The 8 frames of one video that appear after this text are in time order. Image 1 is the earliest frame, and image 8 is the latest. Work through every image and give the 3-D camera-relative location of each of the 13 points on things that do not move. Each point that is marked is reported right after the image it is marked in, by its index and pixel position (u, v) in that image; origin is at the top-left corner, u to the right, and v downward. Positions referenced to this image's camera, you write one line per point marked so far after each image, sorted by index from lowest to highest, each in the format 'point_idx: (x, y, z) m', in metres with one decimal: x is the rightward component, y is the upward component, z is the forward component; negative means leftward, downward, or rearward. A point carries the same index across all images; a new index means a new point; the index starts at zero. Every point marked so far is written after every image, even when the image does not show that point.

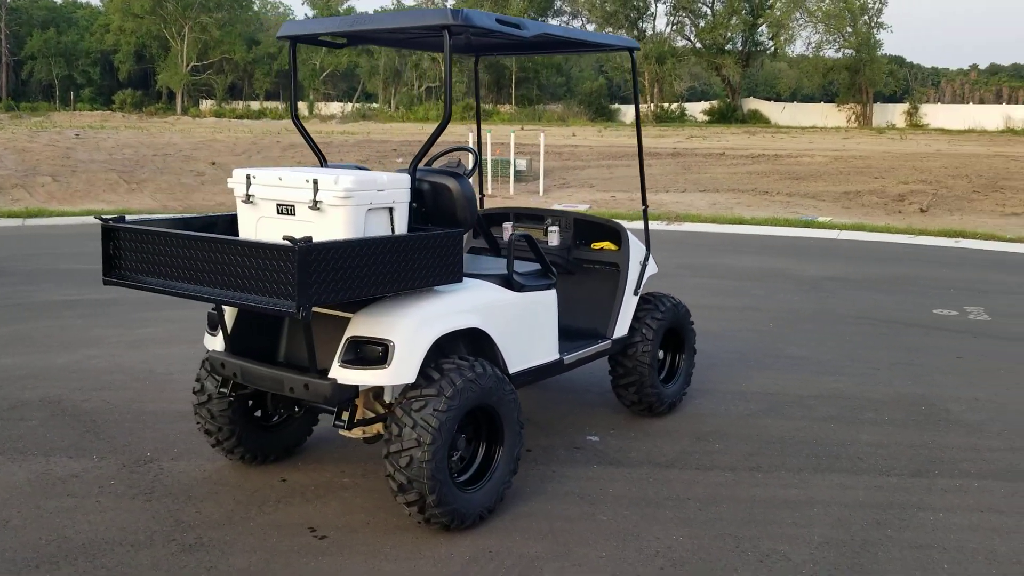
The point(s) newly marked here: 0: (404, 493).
0: (-0.5, -0.9, +4.2) m
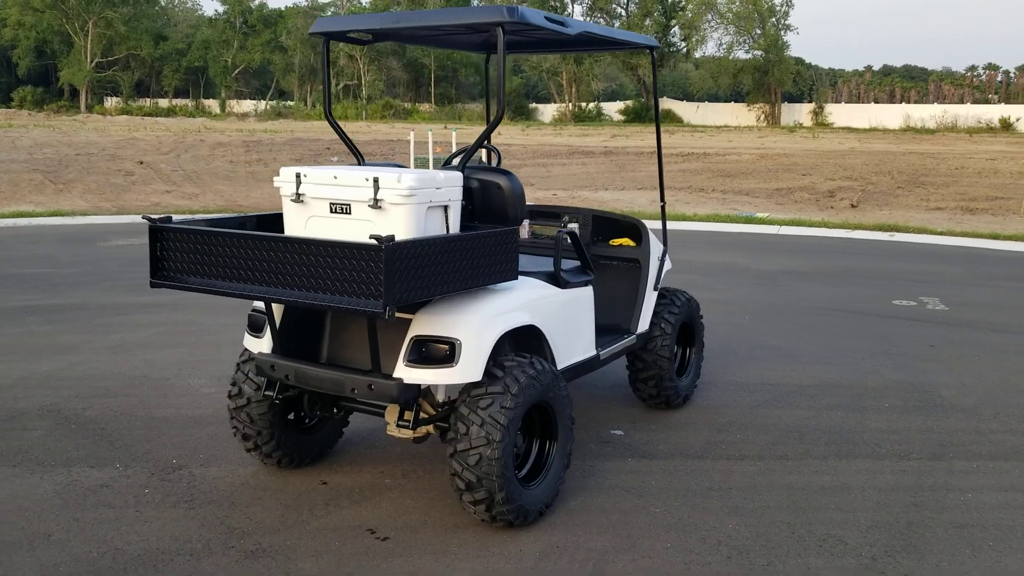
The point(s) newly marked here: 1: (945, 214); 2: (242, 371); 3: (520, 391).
0: (-0.2, -0.9, +4.2) m
1: (+8.3, +1.4, +18.4) m
2: (-1.3, -0.4, +4.9) m
3: (0.0, -0.5, +4.3) m
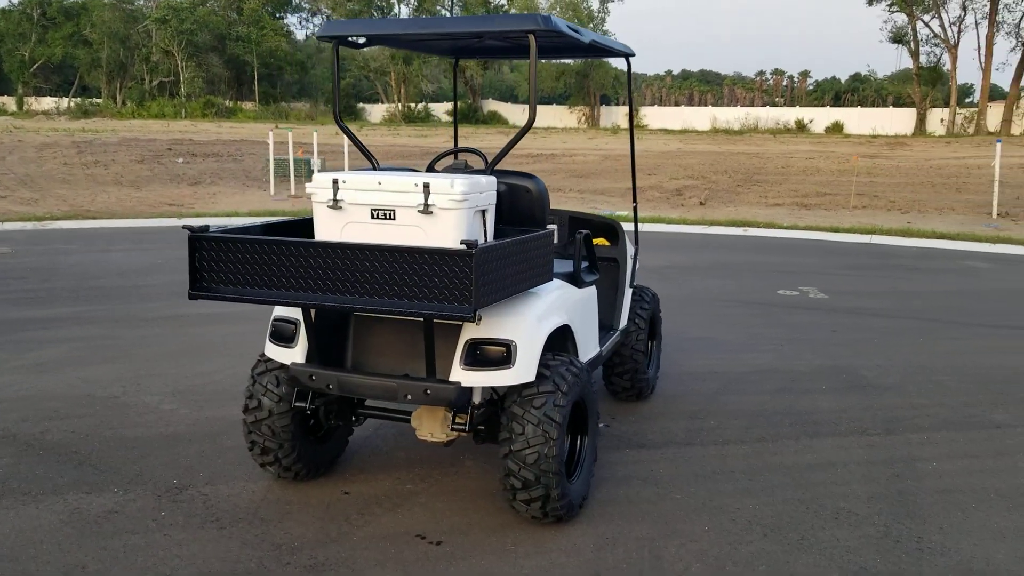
0: (+0.1, -0.9, +4.3) m
1: (+5.6, +1.6, +19.8) m
2: (-1.2, -0.5, +4.8) m
3: (+0.3, -0.5, +4.4) m
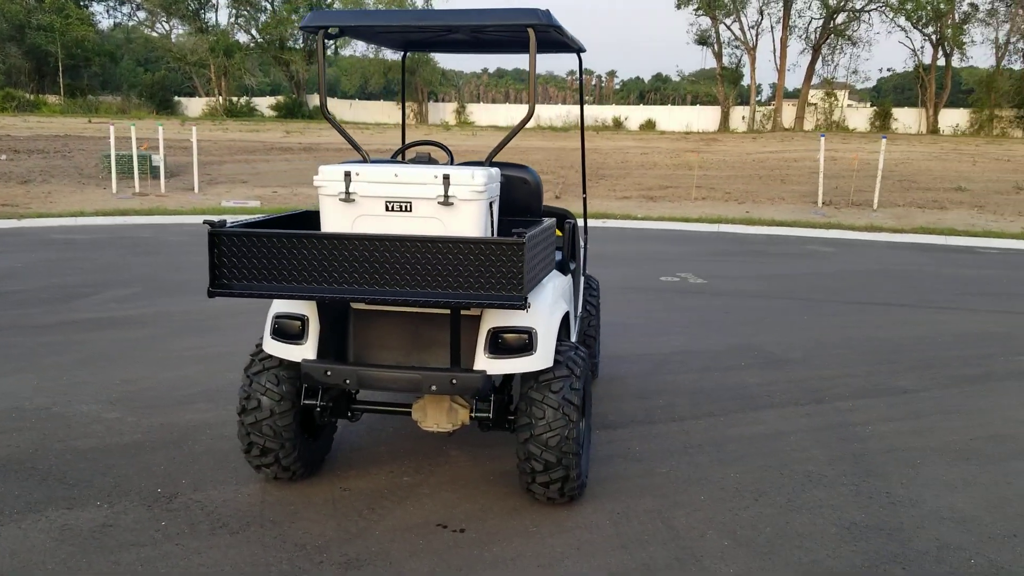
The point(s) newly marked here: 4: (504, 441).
0: (+0.2, -0.8, +4.4) m
1: (+2.6, +1.9, +20.7) m
2: (-1.2, -0.5, +4.6) m
3: (+0.3, -0.4, +4.5) m
4: (0.0, -0.9, +5.6) m
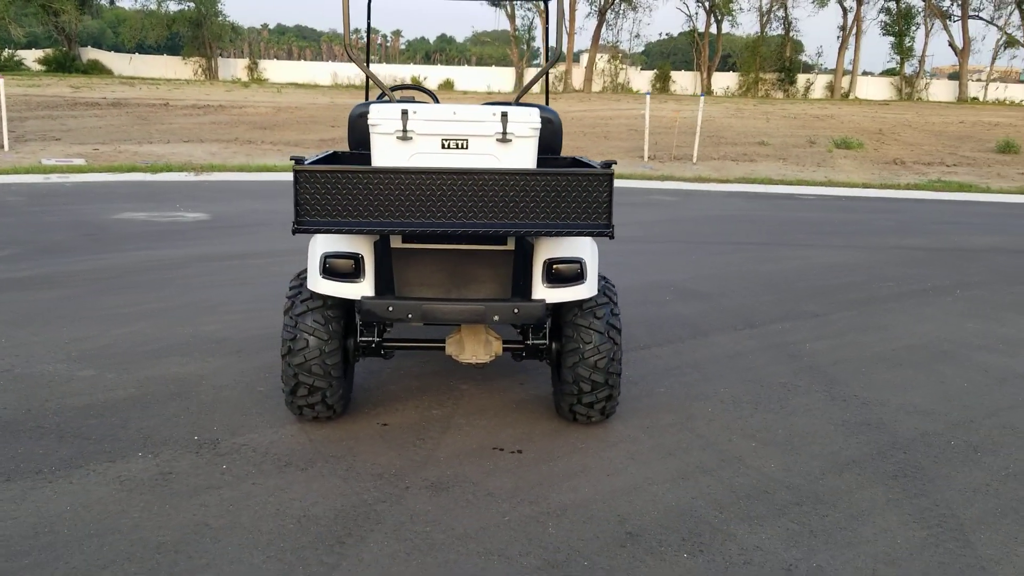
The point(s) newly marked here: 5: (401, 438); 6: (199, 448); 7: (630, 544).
0: (+0.4, -0.5, +4.7) m
1: (-0.9, +2.9, +21.0) m
2: (-1.0, -0.2, +4.6) m
3: (+0.5, -0.1, +4.9) m
4: (0.0, -0.5, +5.8) m
5: (-0.6, -0.7, +4.7) m
6: (-1.5, -0.8, +4.5) m
7: (+0.5, -1.0, +3.7) m
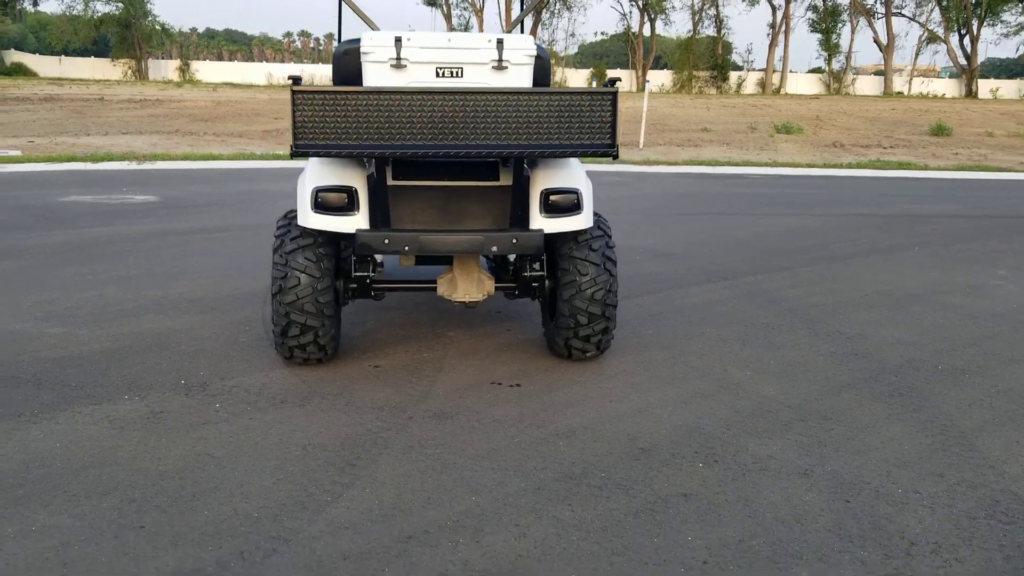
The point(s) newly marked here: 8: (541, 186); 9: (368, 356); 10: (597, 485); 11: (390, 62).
0: (+0.4, -0.2, +4.7) m
1: (-2.0, +3.1, +20.9) m
2: (-1.0, +0.1, +4.5) m
3: (+0.5, +0.3, +4.8) m
4: (-0.1, -0.2, +5.7) m
5: (-0.6, -0.4, +4.6) m
6: (-1.5, -0.5, +4.4) m
7: (+0.5, -0.7, +3.7) m
8: (+0.1, +0.5, +4.5) m
9: (-0.7, -0.3, +5.0) m
10: (+0.3, -0.7, +3.4) m
11: (-0.5, +1.0, +4.3) m
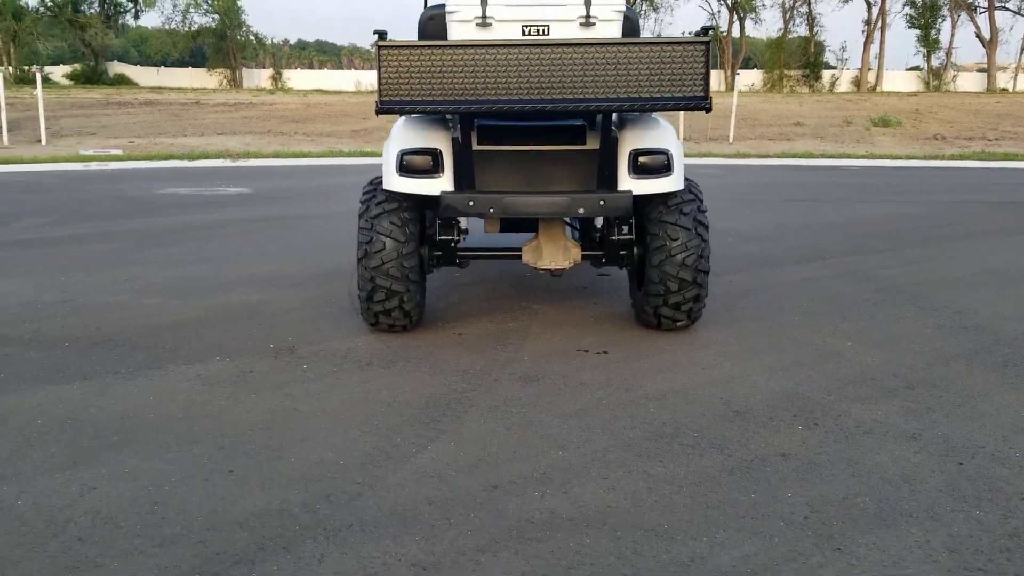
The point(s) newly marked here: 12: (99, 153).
0: (+0.8, 0.0, +4.6) m
1: (-0.1, +3.2, +20.9) m
2: (-0.6, +0.3, +4.5) m
3: (+0.9, +0.4, +4.7) m
4: (+0.4, 0.0, +5.6) m
5: (-0.1, -0.3, +4.6) m
6: (-1.1, -0.3, +4.4) m
7: (+0.8, -0.5, +3.6) m
8: (+0.5, +0.7, +4.4) m
9: (-0.3, -0.2, +4.9) m
10: (+0.6, -0.5, +3.3) m
11: (-0.2, +1.2, +4.2) m
12: (-7.4, +2.4, +17.1) m
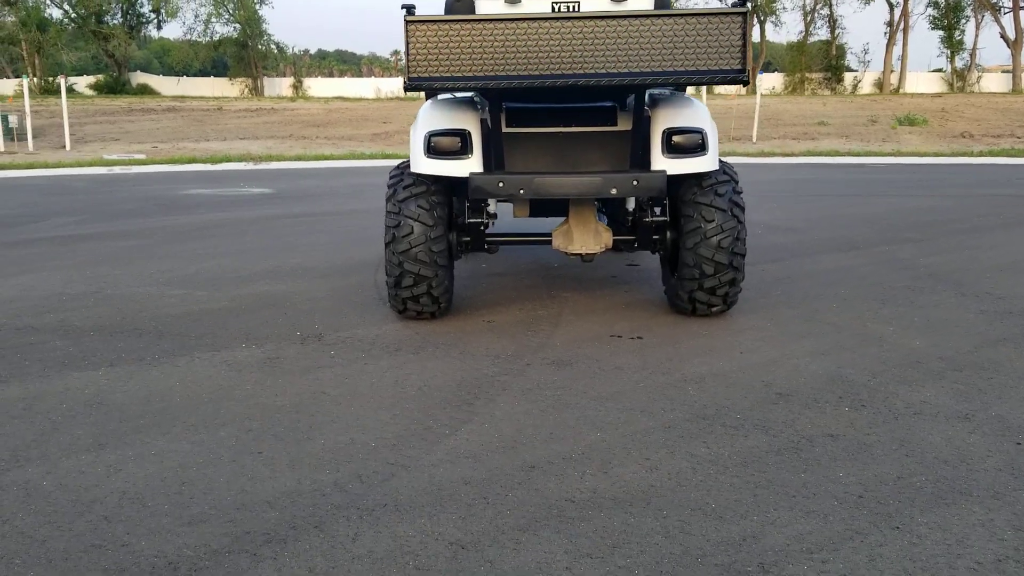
0: (+0.9, +0.1, +4.4) m
1: (+0.4, +3.1, +20.8) m
2: (-0.5, +0.4, +4.4) m
3: (+1.0, +0.5, +4.6) m
4: (+0.5, 0.0, +5.5) m
5: (0.0, -0.2, +4.5) m
6: (-0.9, -0.2, +4.3) m
7: (+1.0, -0.4, +3.4) m
8: (+0.7, +0.7, +4.3) m
9: (-0.2, -0.1, +4.8) m
10: (+0.7, -0.5, +3.2) m
11: (0.0, +1.3, +4.1) m
12: (-7.0, +2.3, +17.2) m
